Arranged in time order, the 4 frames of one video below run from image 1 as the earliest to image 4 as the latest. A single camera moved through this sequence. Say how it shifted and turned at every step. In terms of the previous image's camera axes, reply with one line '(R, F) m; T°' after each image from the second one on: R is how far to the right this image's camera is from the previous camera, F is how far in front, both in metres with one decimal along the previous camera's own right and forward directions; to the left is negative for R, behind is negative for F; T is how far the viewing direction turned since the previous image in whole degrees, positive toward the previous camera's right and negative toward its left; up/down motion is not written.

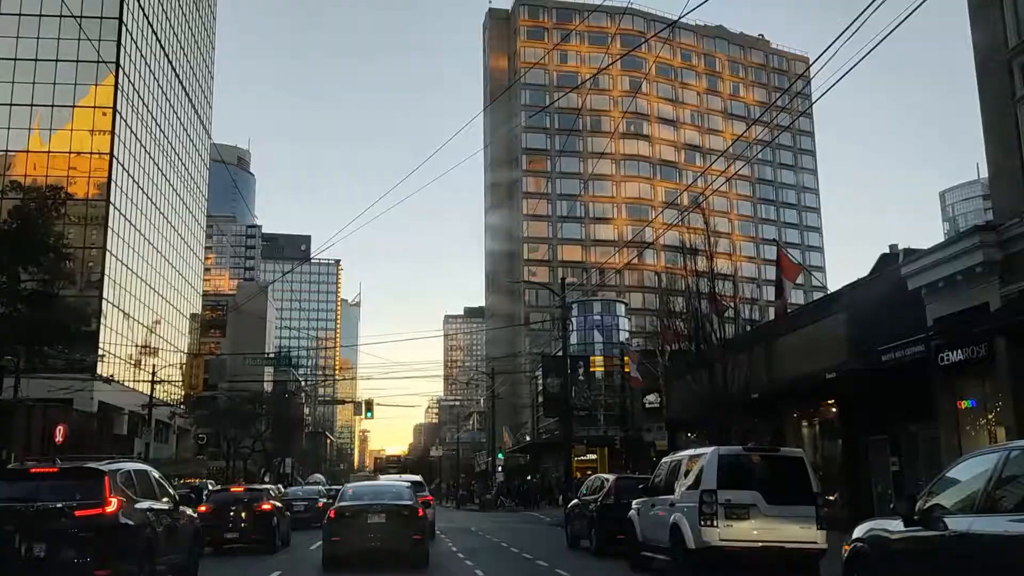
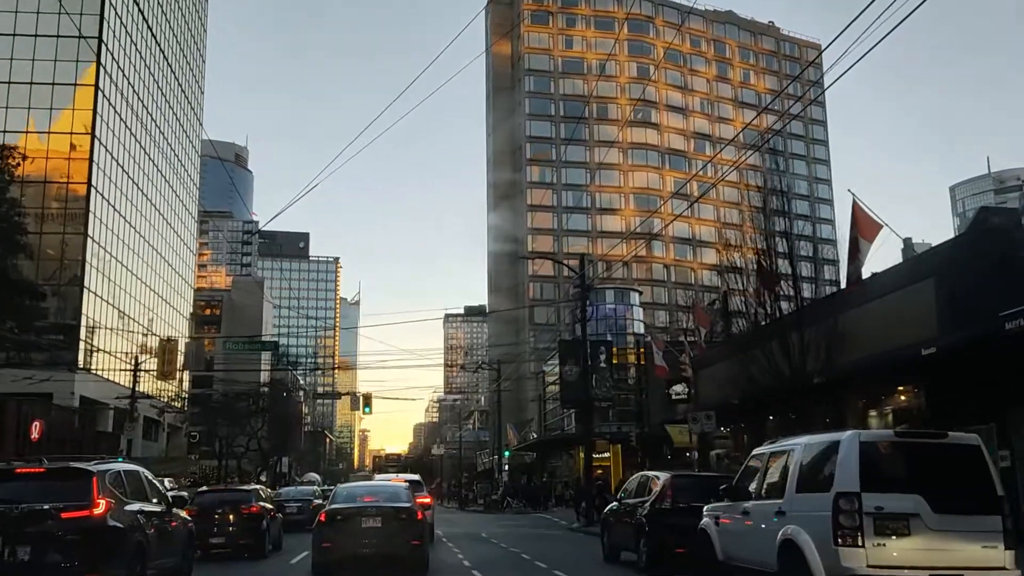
(-0.4, +3.4) m; 0°
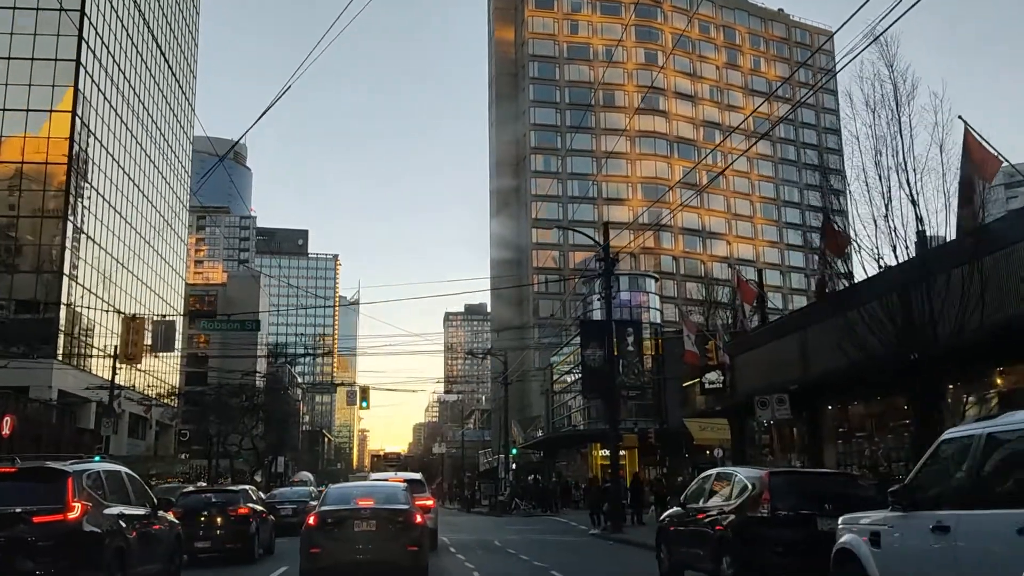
(-0.4, +3.4) m; 0°
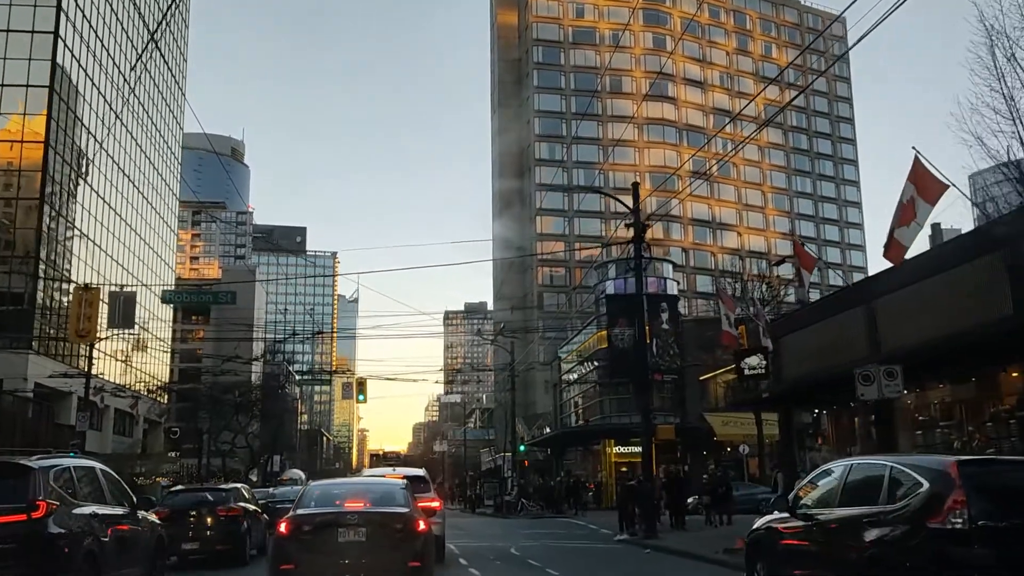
(-0.4, +3.3) m; 0°
